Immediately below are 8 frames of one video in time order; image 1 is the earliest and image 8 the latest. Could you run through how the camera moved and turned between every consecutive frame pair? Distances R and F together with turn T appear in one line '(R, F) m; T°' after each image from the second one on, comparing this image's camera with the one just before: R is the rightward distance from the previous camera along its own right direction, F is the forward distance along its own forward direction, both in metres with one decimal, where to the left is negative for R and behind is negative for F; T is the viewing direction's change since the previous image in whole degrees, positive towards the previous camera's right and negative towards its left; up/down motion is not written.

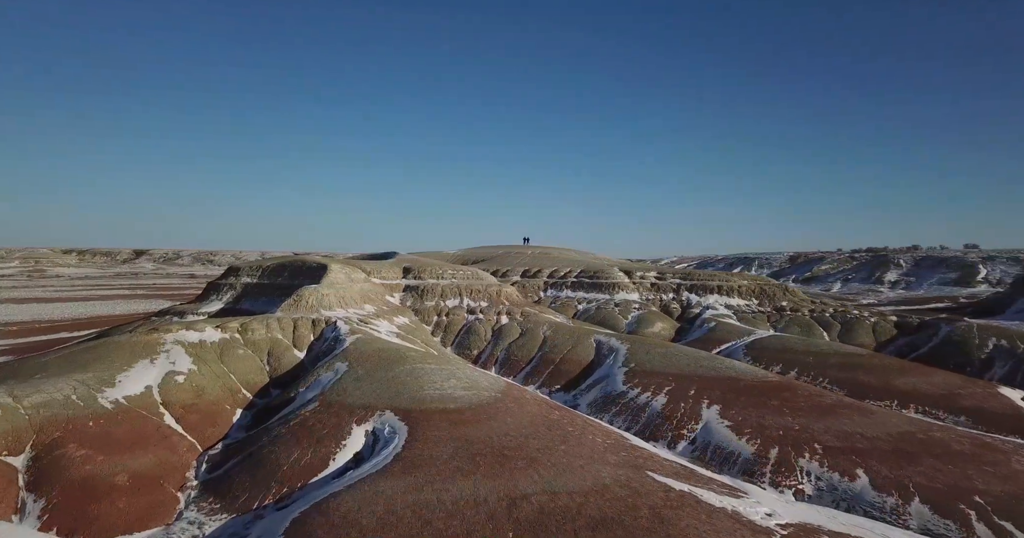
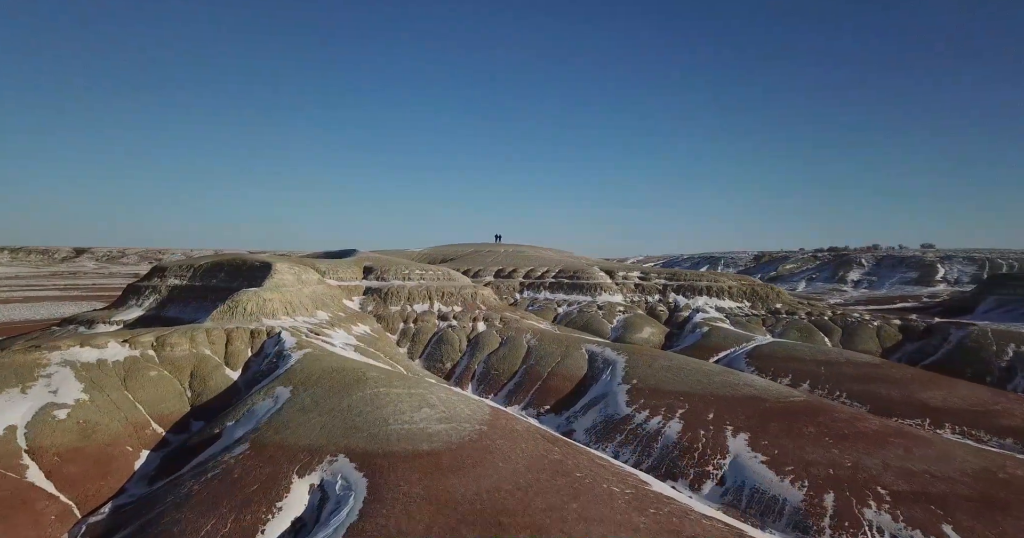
(-1.4, +9.7) m; +3°
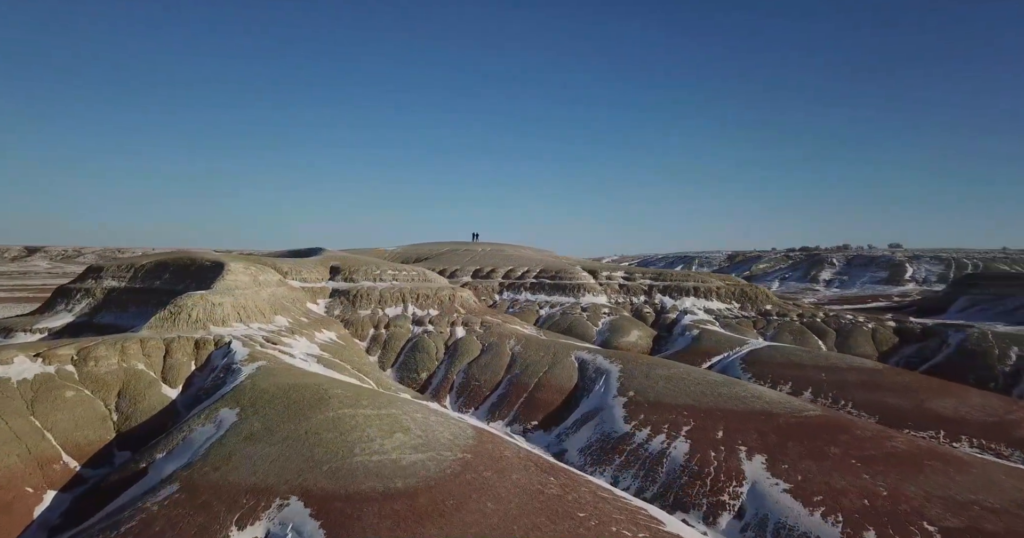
(-0.7, +5.6) m; +2°
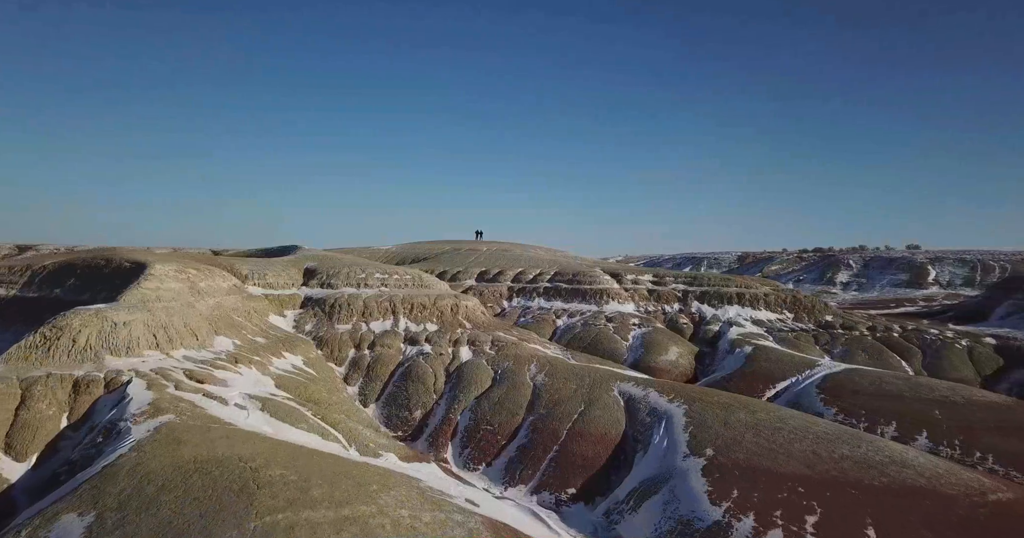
(-1.4, +14.1) m; 0°
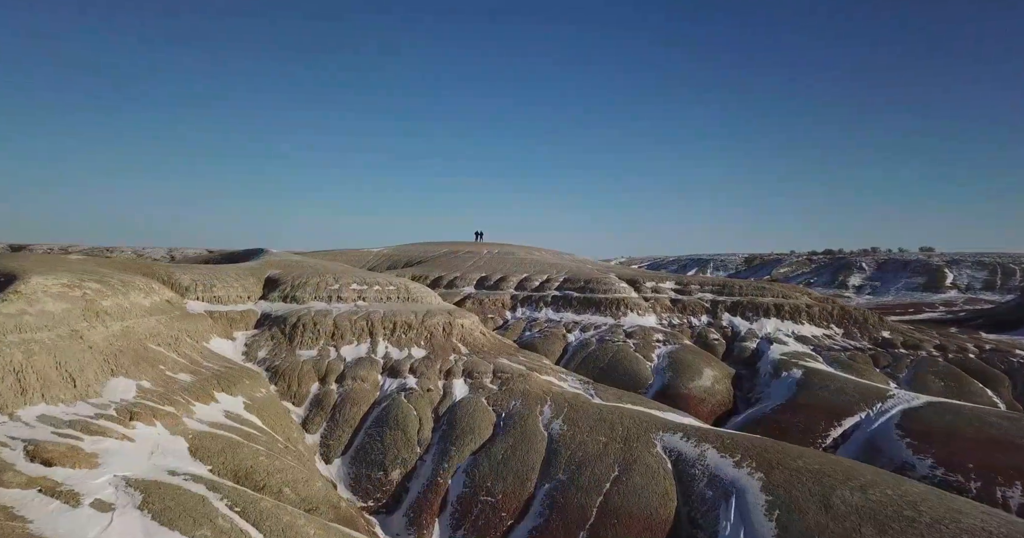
(-0.4, +10.9) m; 0°
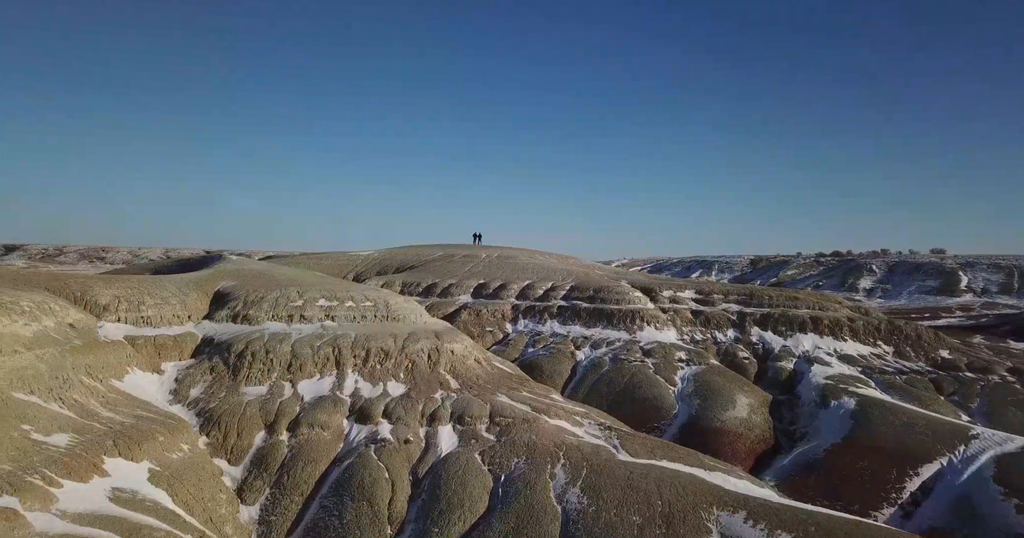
(-0.1, +8.9) m; 0°
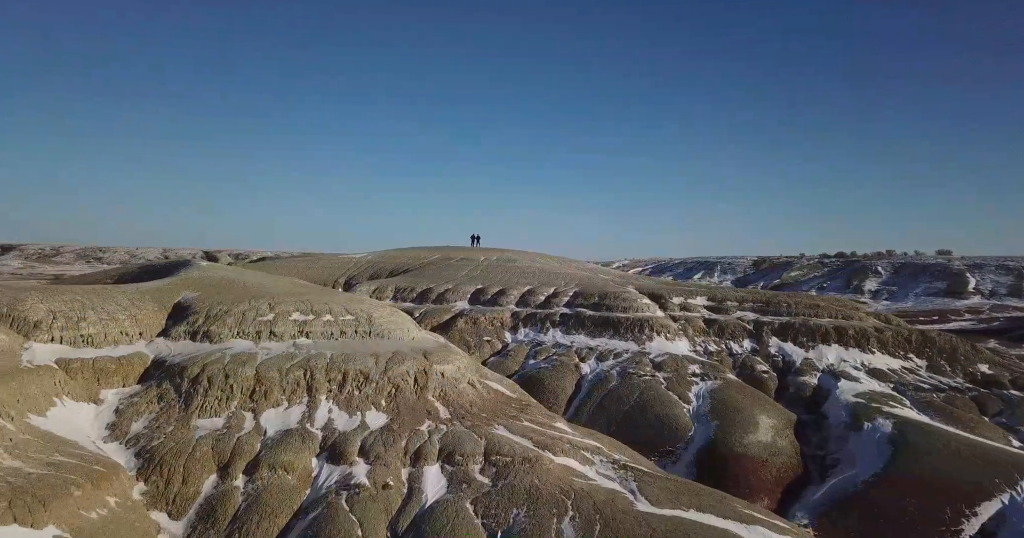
(+0.1, +4.9) m; 0°
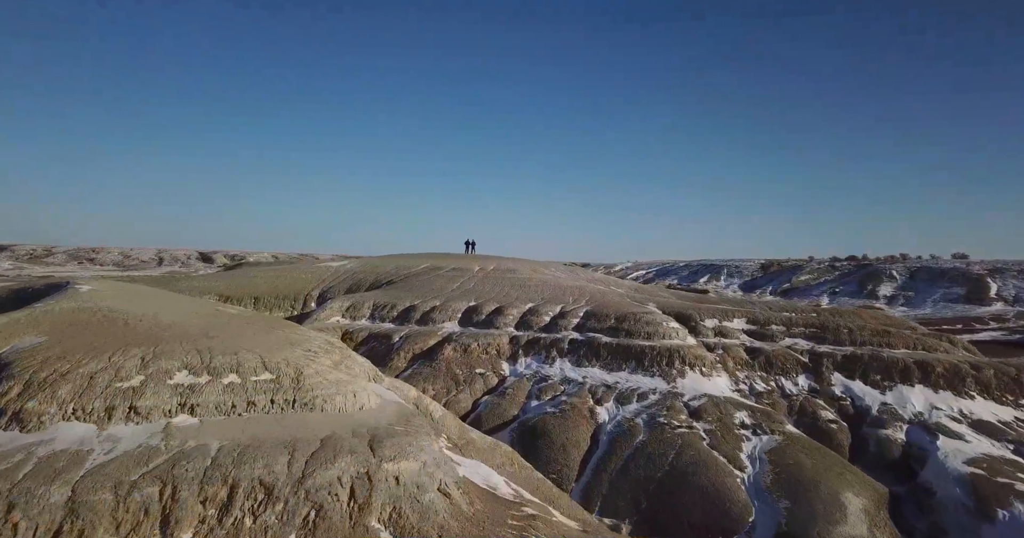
(+0.1, +12.6) m; 0°
